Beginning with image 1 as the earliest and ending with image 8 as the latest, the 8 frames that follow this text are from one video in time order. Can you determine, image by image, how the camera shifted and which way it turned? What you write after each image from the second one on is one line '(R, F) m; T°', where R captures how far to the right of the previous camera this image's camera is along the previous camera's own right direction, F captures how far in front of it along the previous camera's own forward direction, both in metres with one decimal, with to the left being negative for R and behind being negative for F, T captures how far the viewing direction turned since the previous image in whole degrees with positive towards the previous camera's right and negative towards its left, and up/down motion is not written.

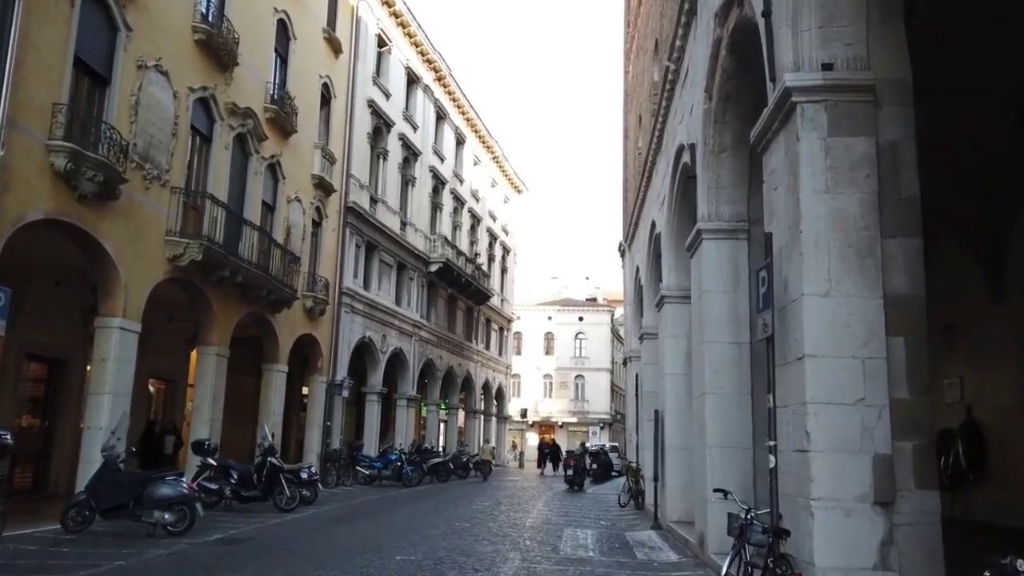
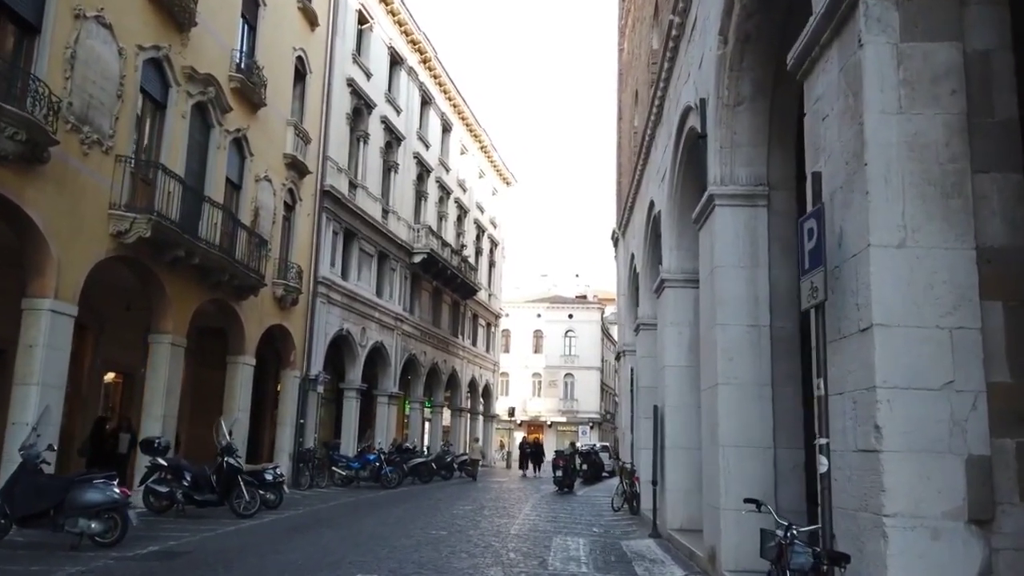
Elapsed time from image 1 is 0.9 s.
(+0.1, +1.5) m; +1°
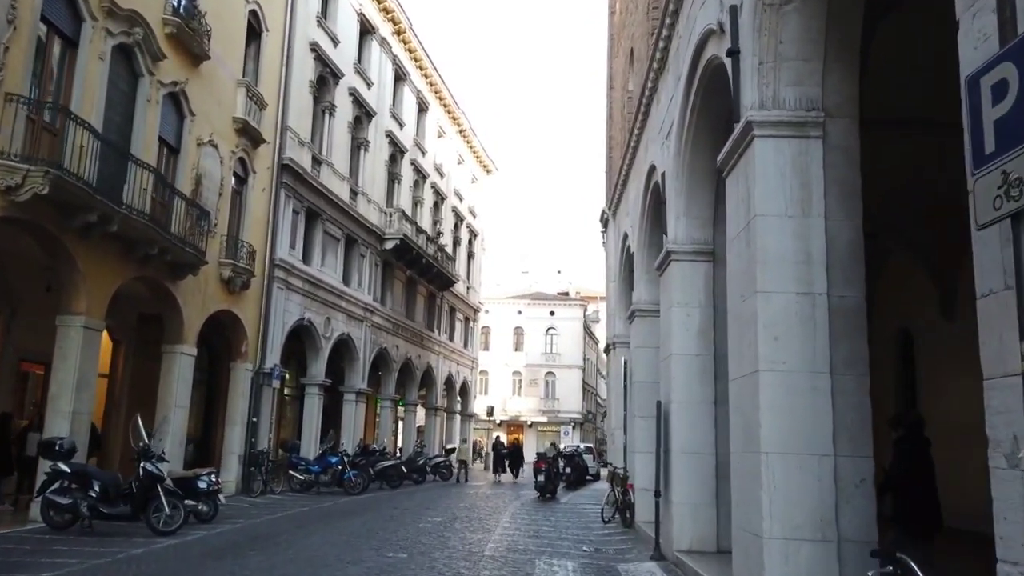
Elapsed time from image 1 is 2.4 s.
(+0.1, +2.2) m; +1°
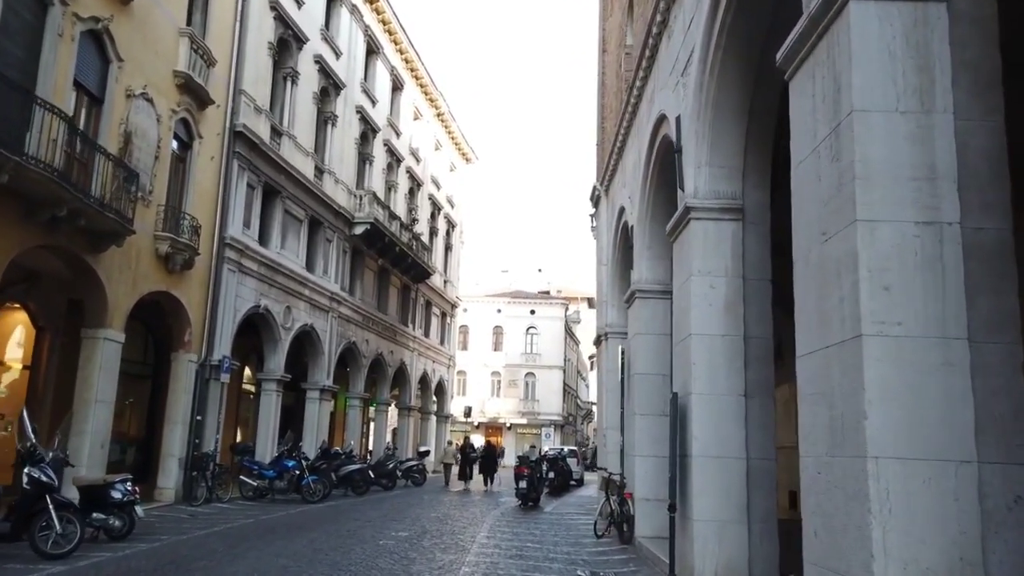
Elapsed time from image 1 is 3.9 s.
(0.0, +2.2) m; +2°
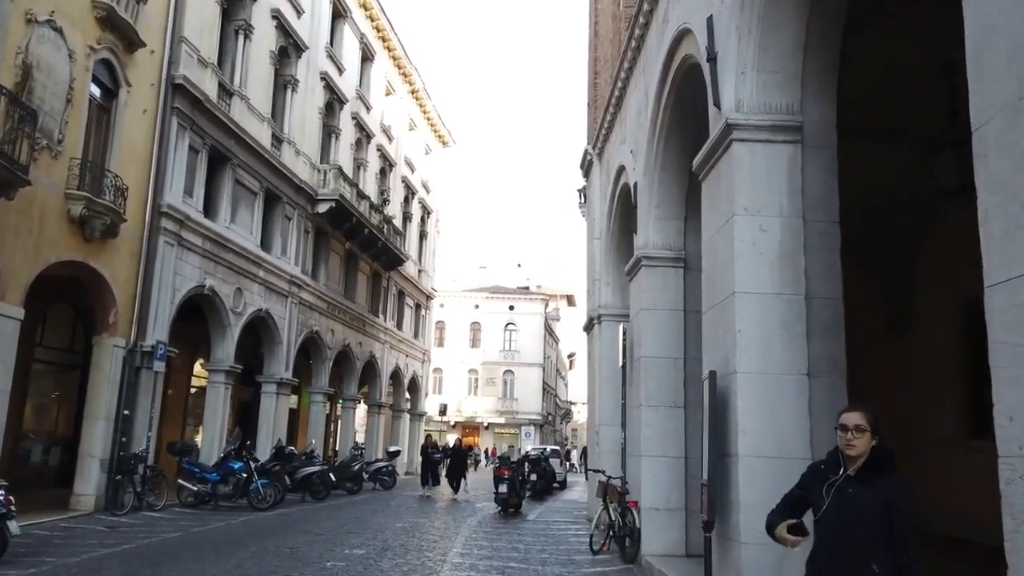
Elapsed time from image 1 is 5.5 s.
(0.0, +2.3) m; +2°
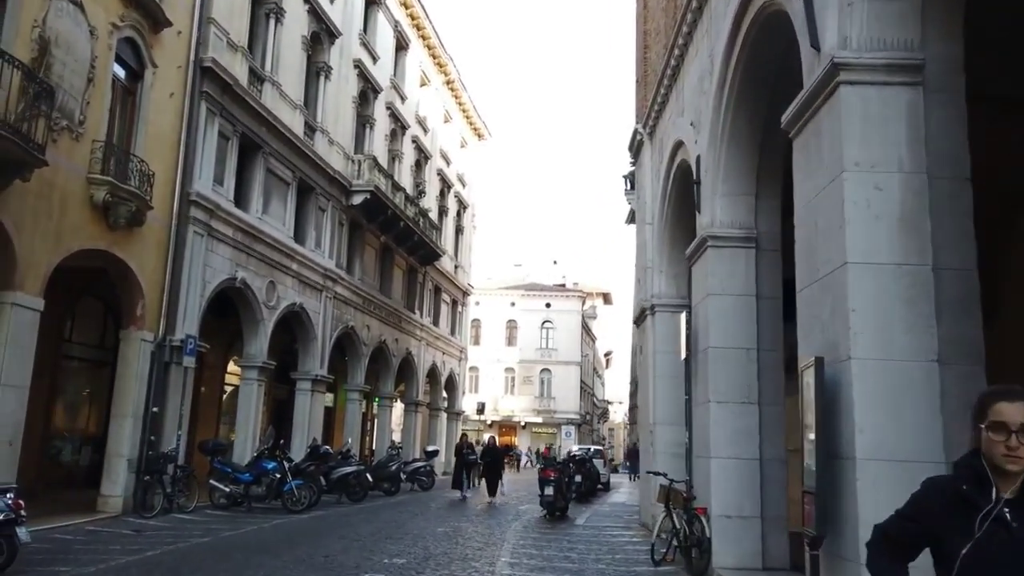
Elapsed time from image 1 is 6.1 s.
(-0.2, +1.0) m; -2°
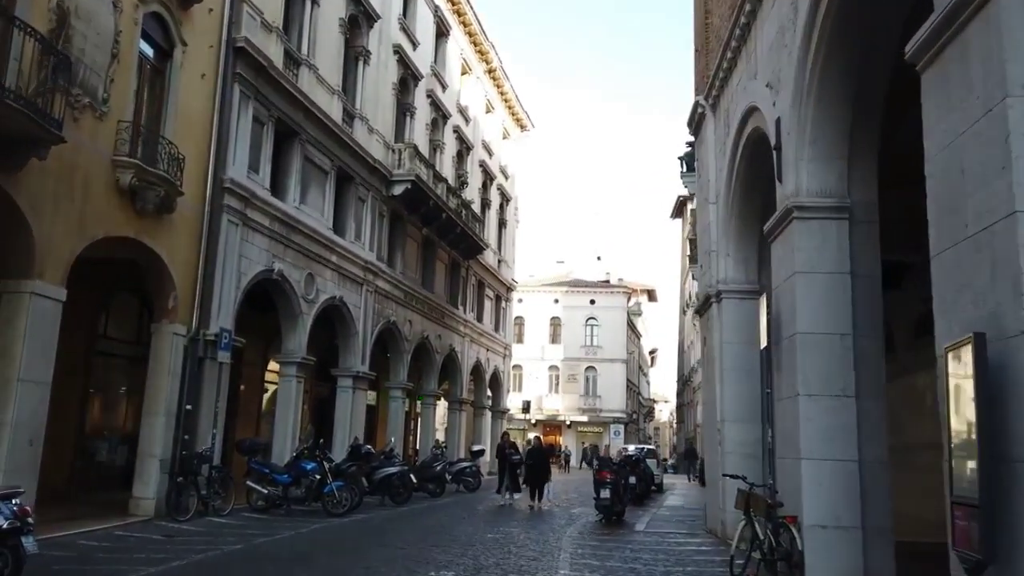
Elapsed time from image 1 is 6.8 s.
(-0.2, +1.1) m; -3°
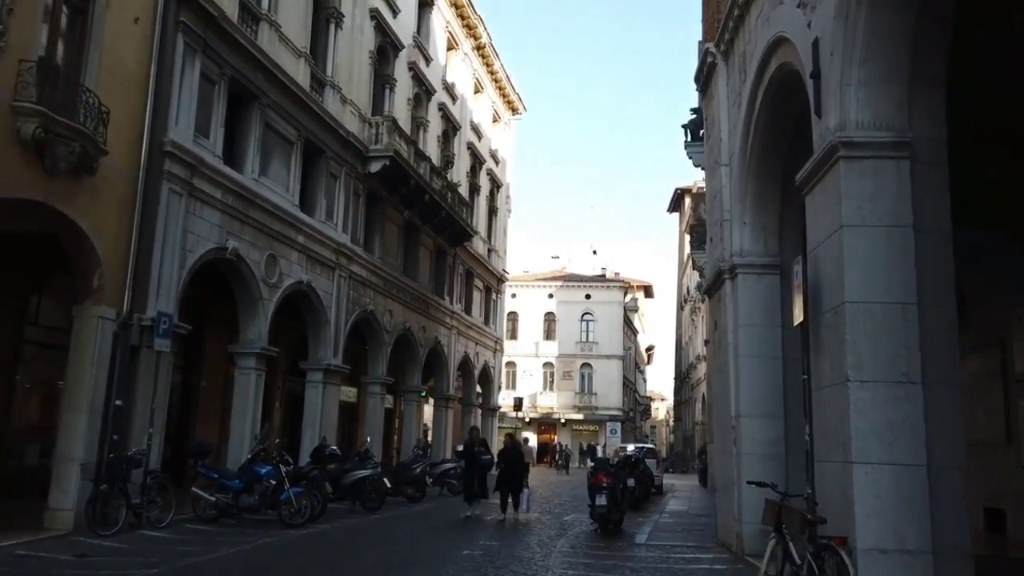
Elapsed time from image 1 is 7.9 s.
(+0.2, +1.9) m; 0°
